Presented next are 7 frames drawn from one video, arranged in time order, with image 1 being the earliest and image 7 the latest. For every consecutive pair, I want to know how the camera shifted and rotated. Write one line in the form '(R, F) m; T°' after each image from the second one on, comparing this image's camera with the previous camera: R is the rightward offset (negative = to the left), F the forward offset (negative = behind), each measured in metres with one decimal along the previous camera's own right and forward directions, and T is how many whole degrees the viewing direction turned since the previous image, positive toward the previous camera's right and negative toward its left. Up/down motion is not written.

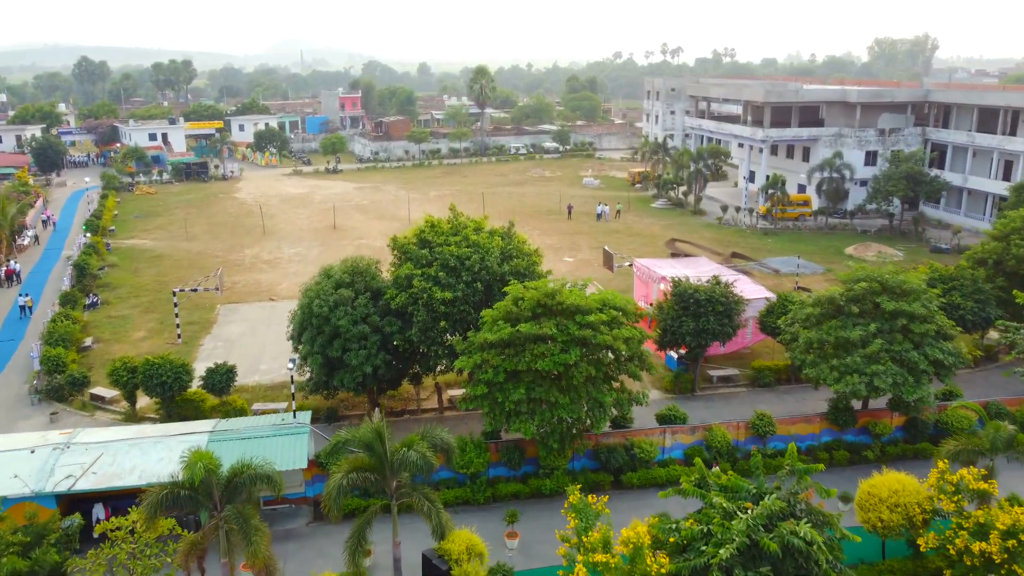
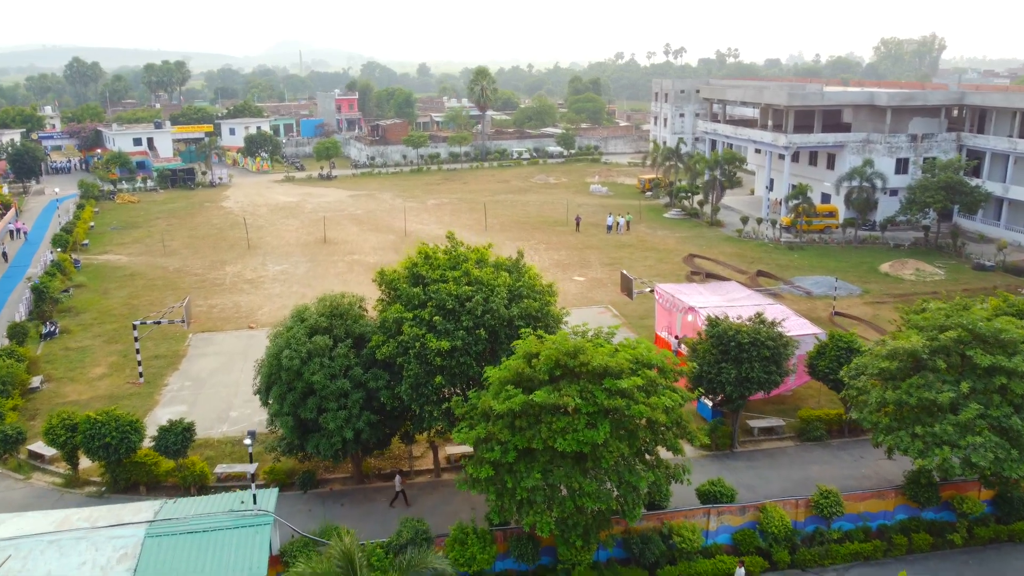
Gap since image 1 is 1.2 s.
(-0.2, +2.7) m; 0°
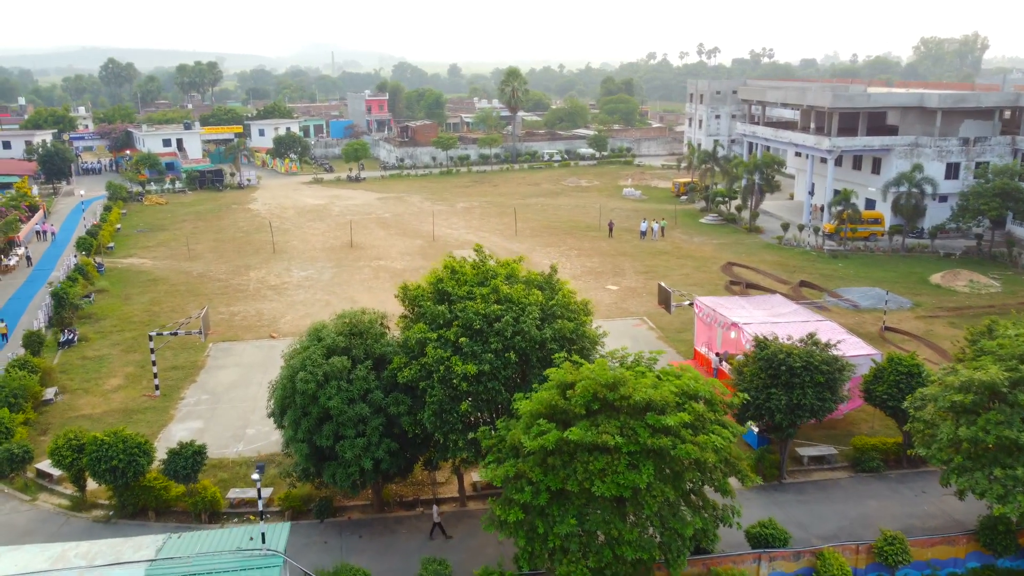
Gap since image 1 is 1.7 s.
(-0.1, +1.0) m; -2°
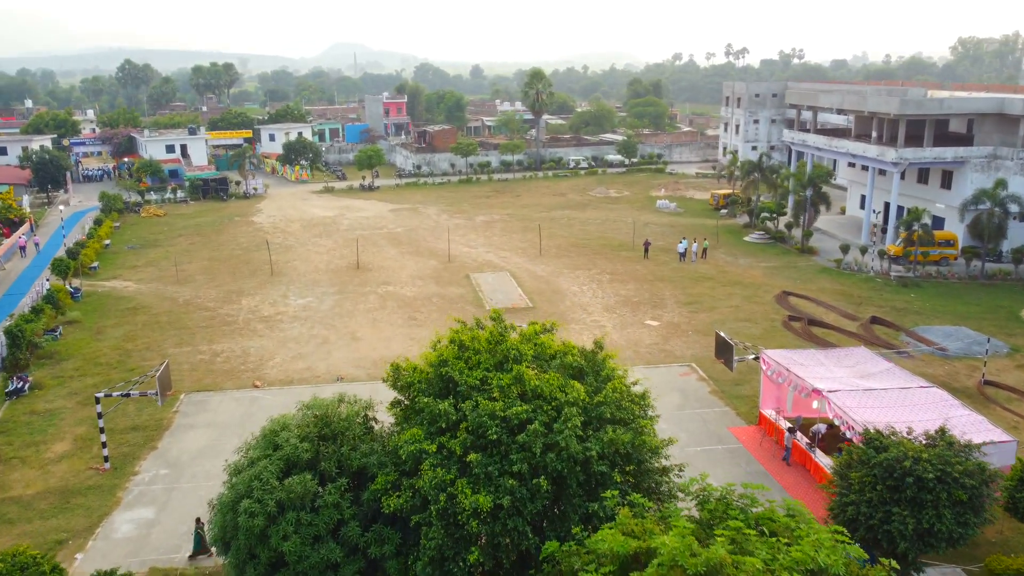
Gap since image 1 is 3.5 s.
(-0.1, +3.6) m; -1°
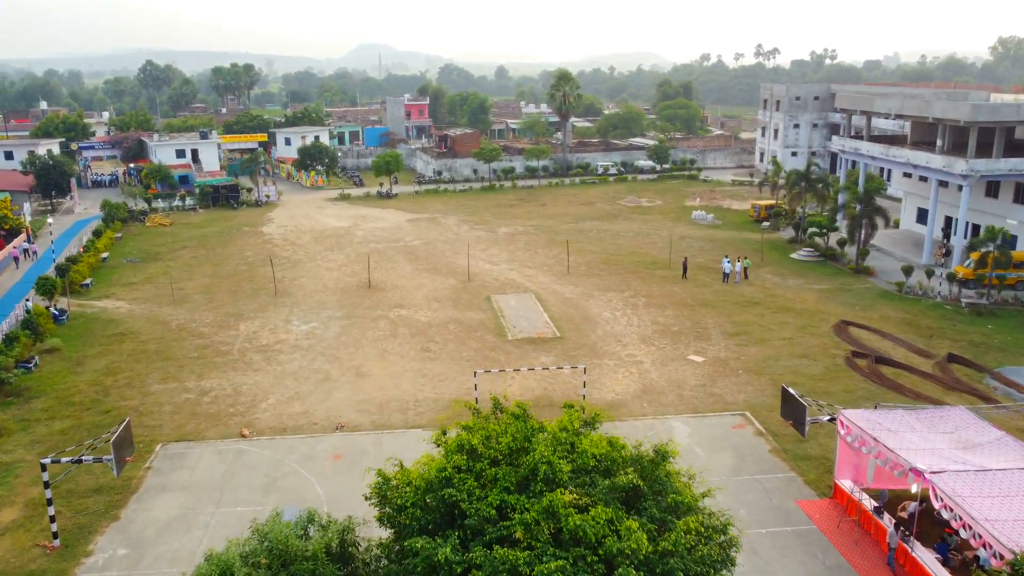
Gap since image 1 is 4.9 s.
(-0.1, +2.7) m; -2°
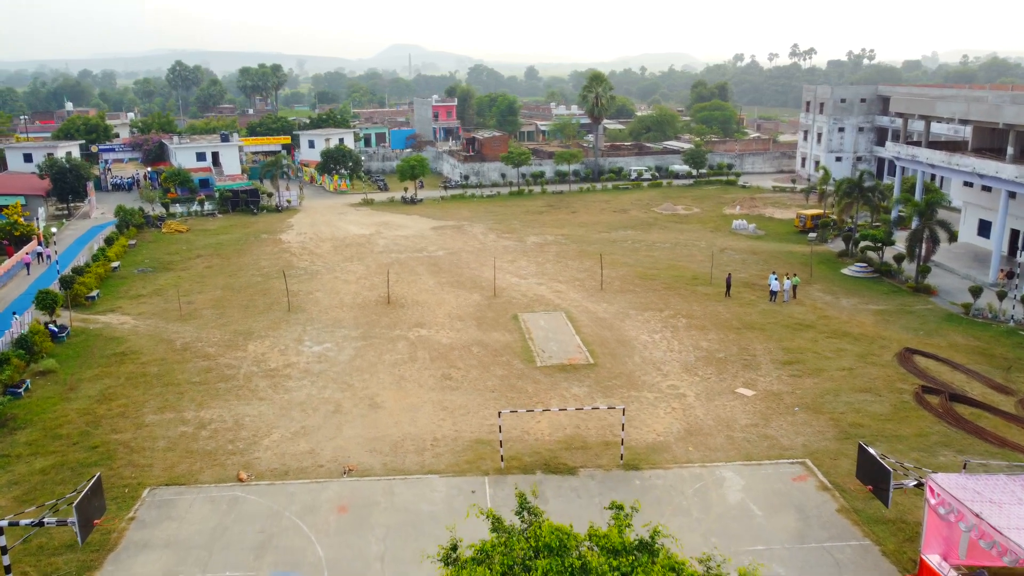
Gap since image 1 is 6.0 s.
(0.0, +1.9) m; -2°
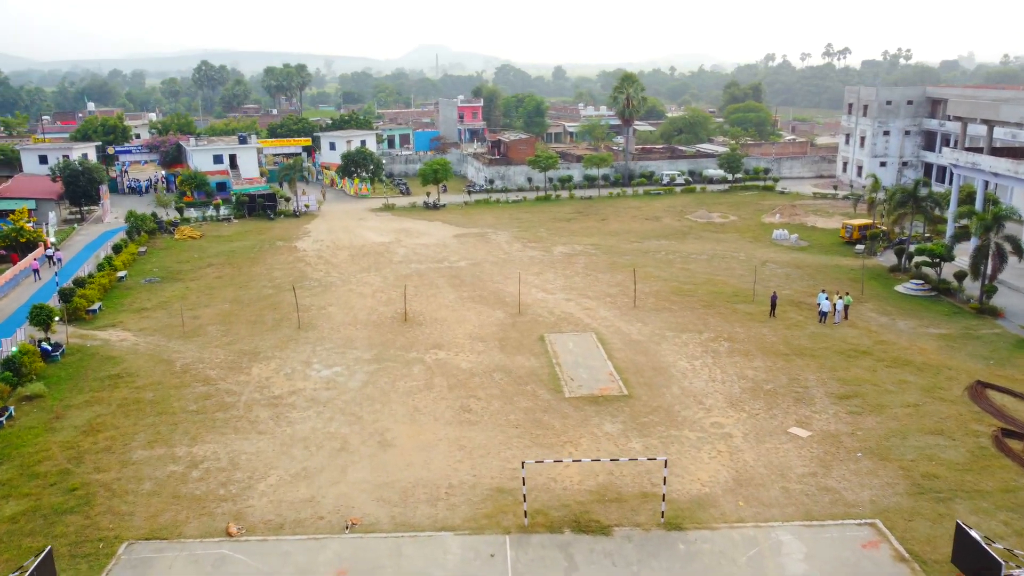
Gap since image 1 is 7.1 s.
(0.0, +1.9) m; -2°
